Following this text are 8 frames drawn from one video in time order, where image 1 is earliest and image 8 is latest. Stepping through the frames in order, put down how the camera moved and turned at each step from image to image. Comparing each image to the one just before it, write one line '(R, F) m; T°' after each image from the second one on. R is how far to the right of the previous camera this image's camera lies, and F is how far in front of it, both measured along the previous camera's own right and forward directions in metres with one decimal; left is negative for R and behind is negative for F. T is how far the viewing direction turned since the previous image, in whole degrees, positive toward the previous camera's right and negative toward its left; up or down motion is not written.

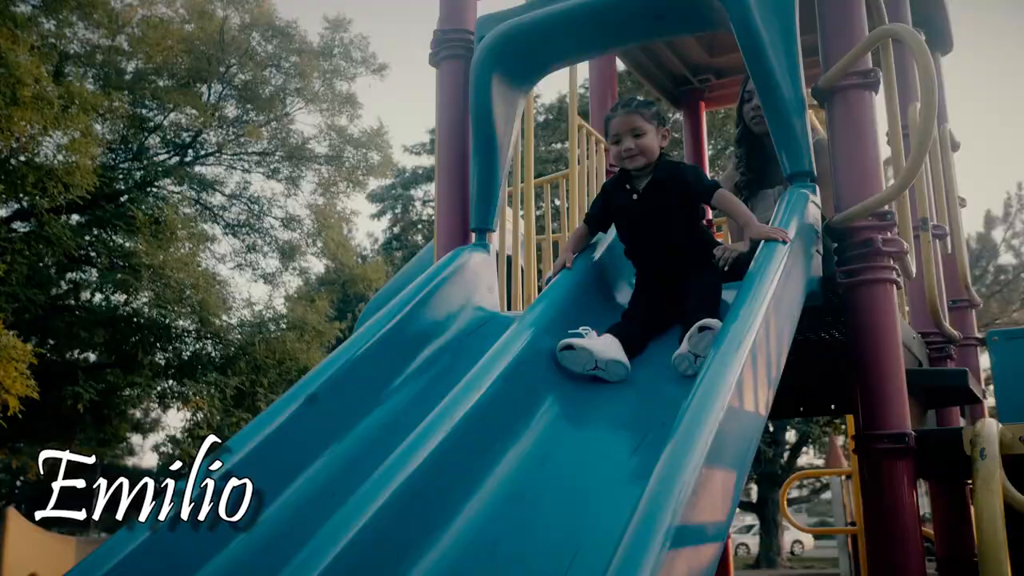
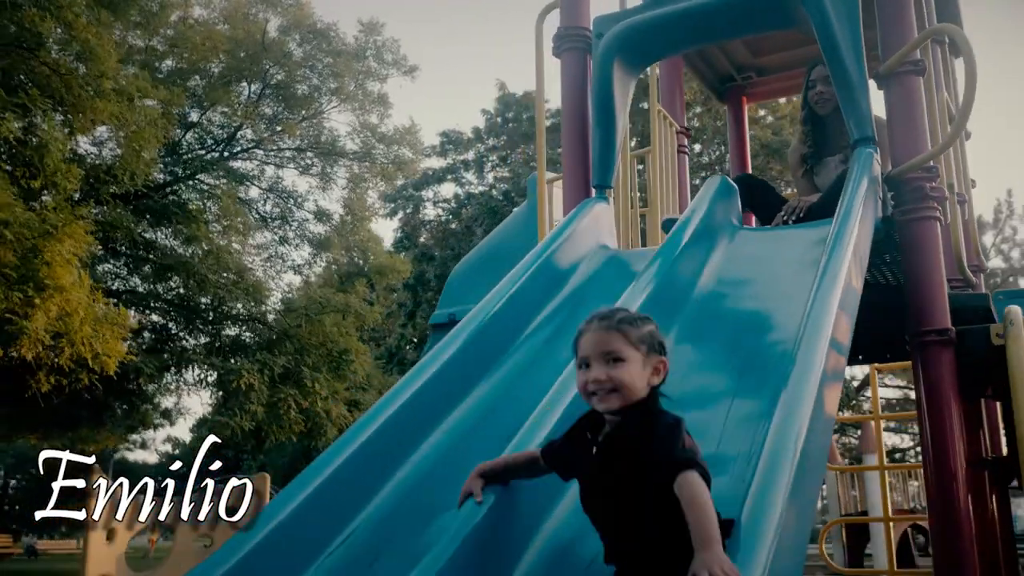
(-0.5, -0.8) m; +1°
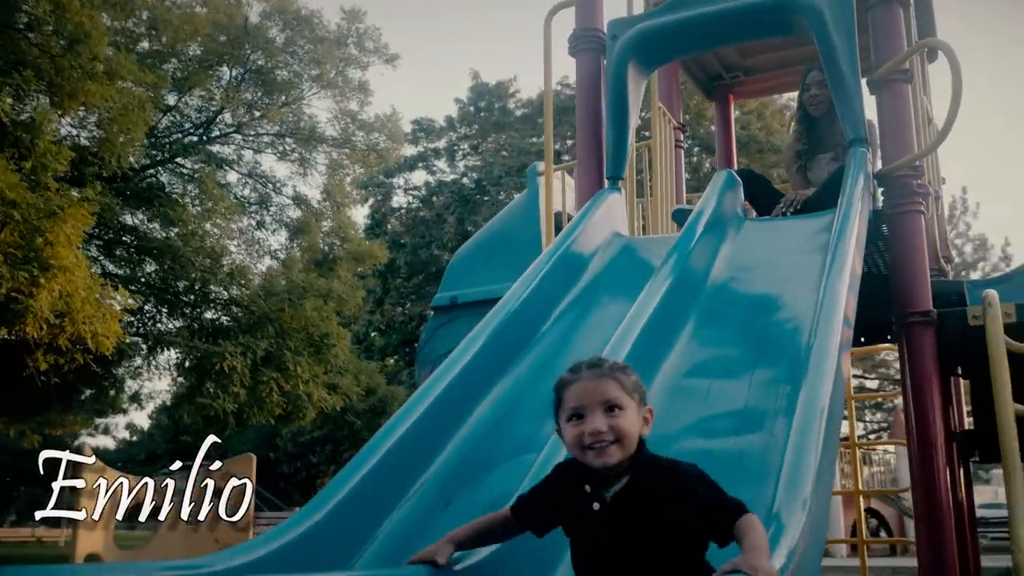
(-0.2, -0.3) m; +2°
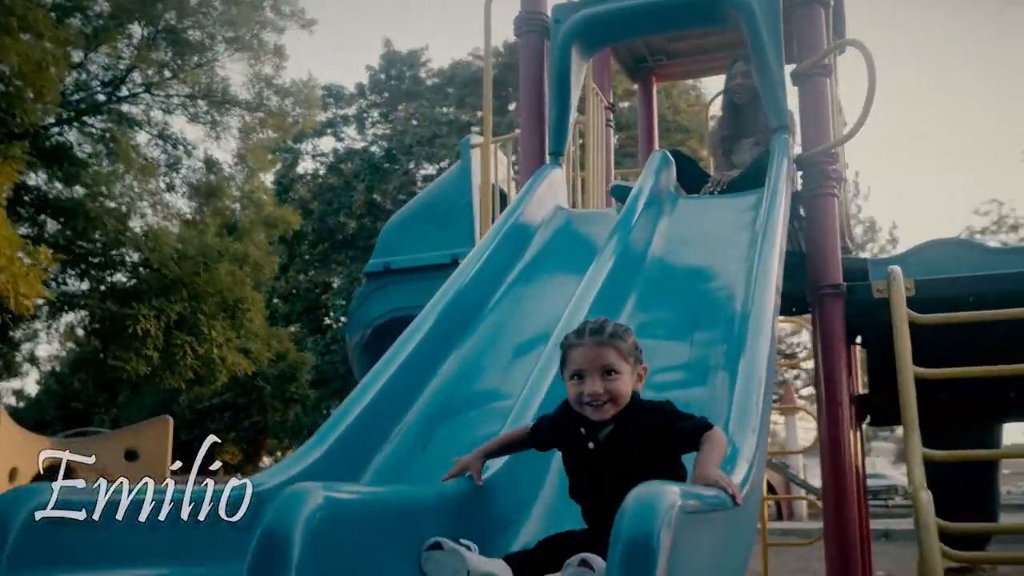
(-0.2, -0.3) m; +6°
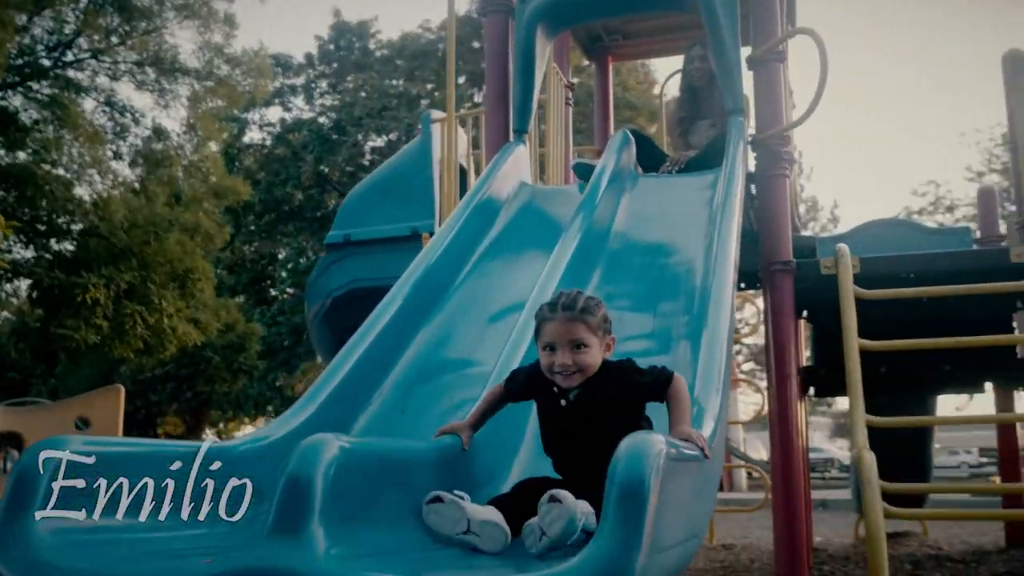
(-0.1, -0.2) m; +3°
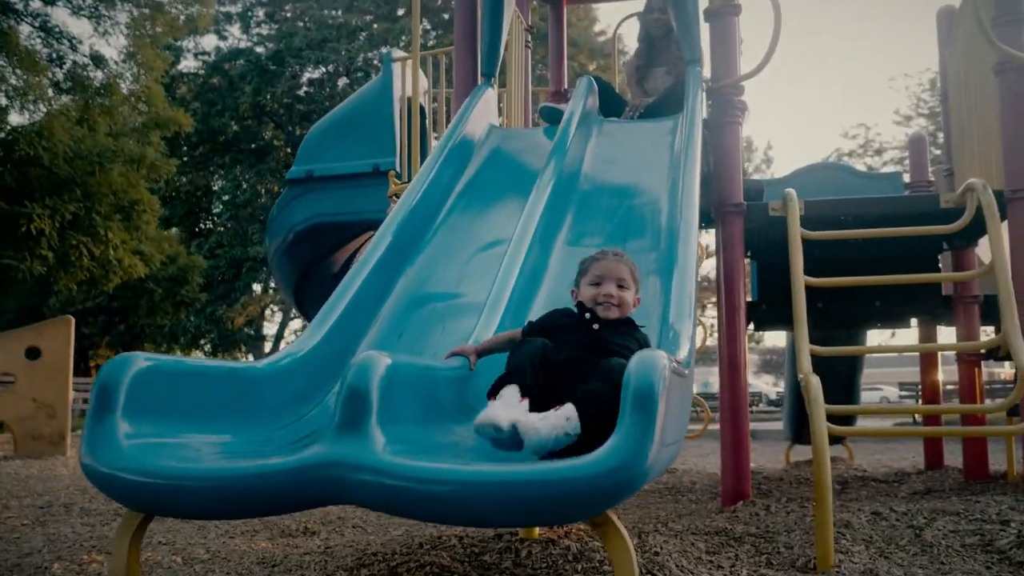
(-0.2, -0.3) m; +4°
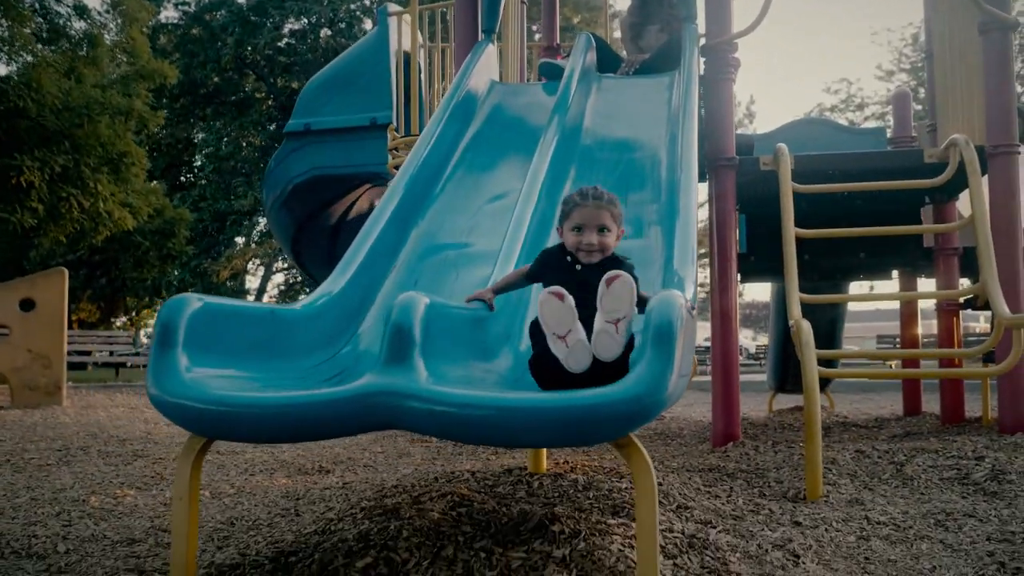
(-0.1, -0.2) m; +1°
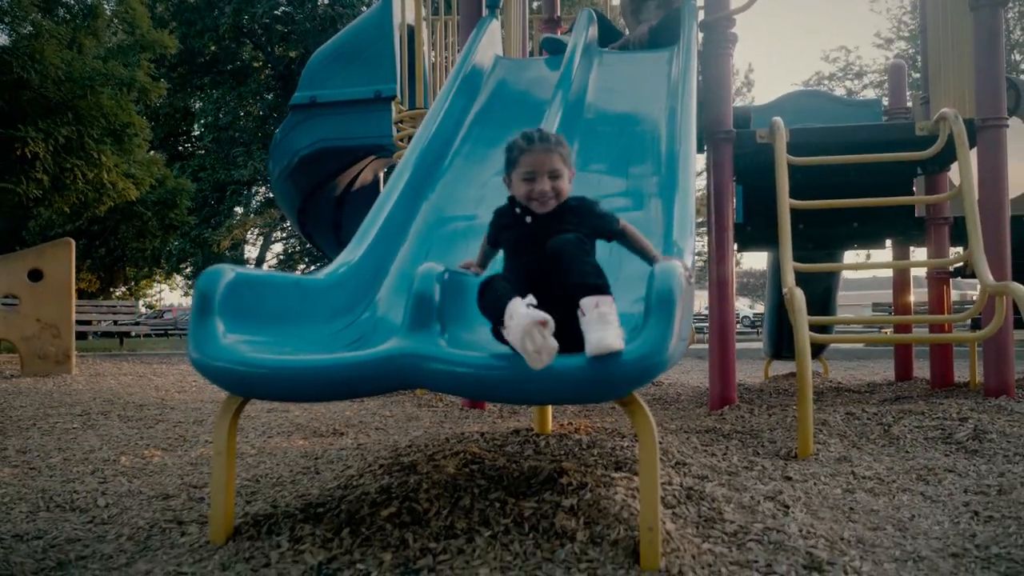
(0.0, -0.2) m; 0°
